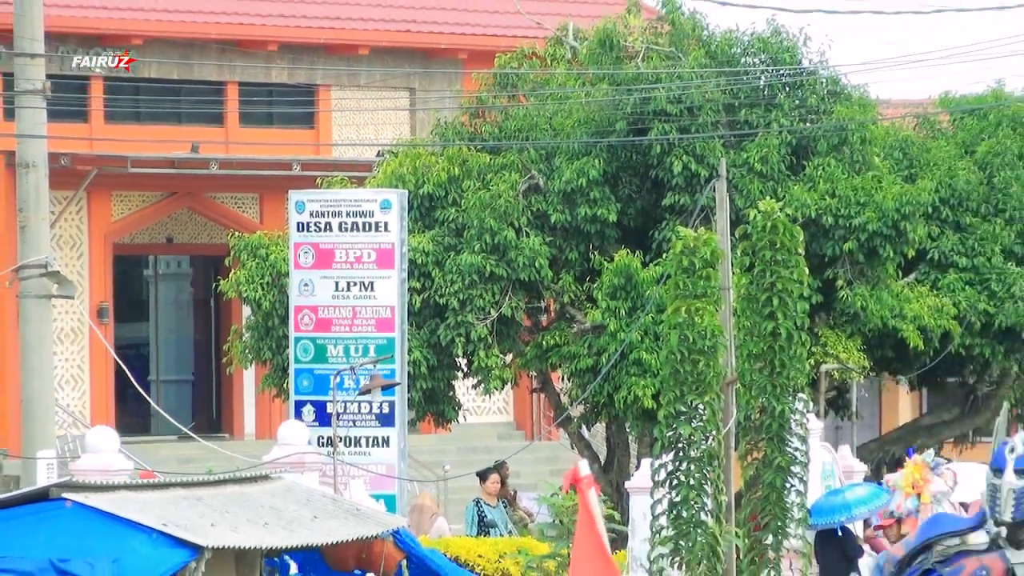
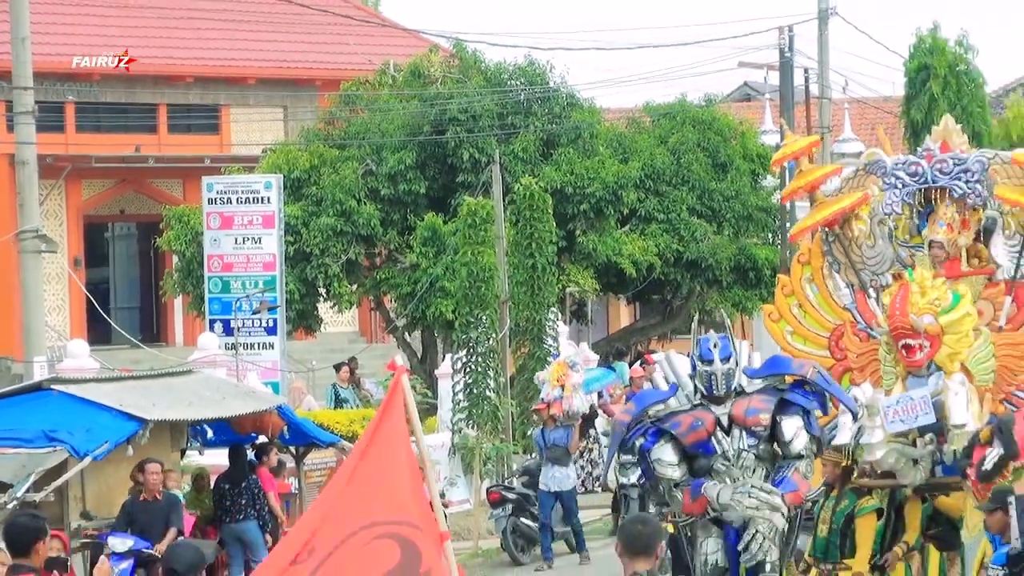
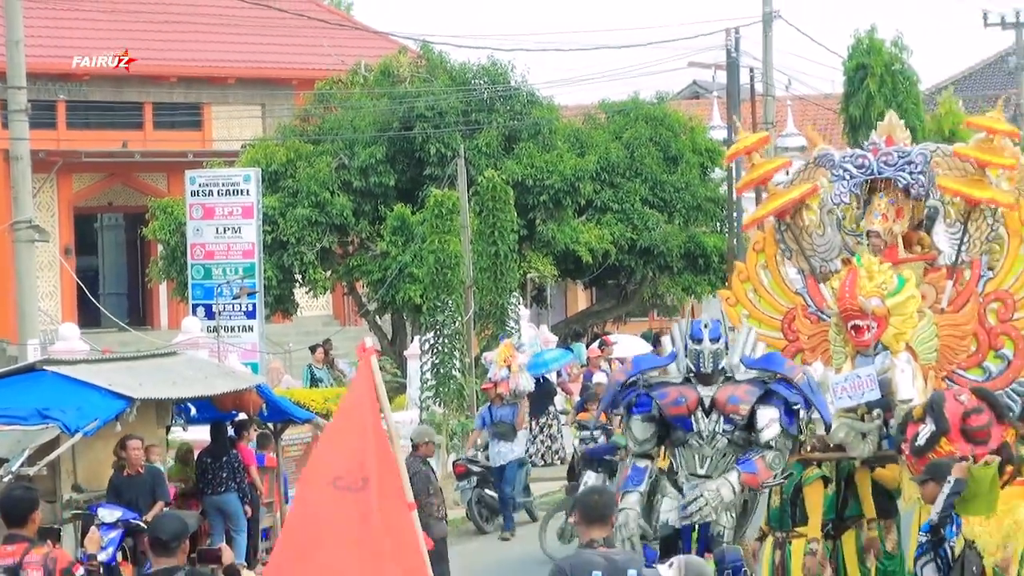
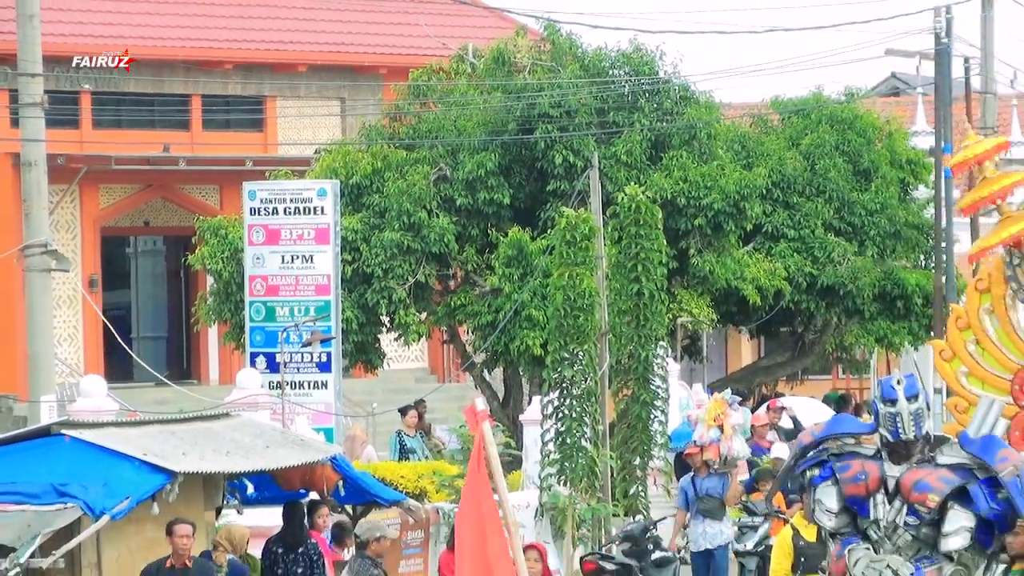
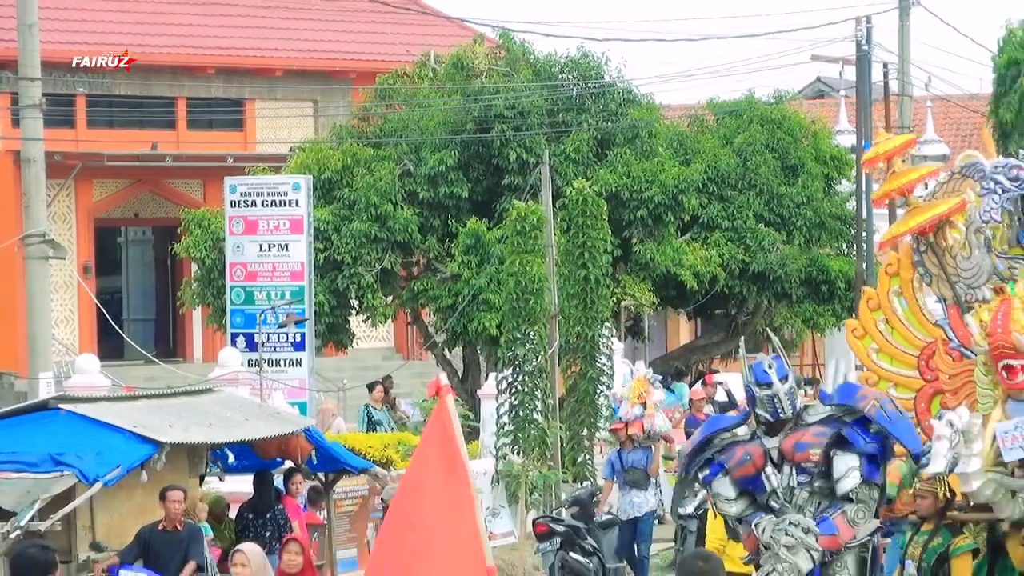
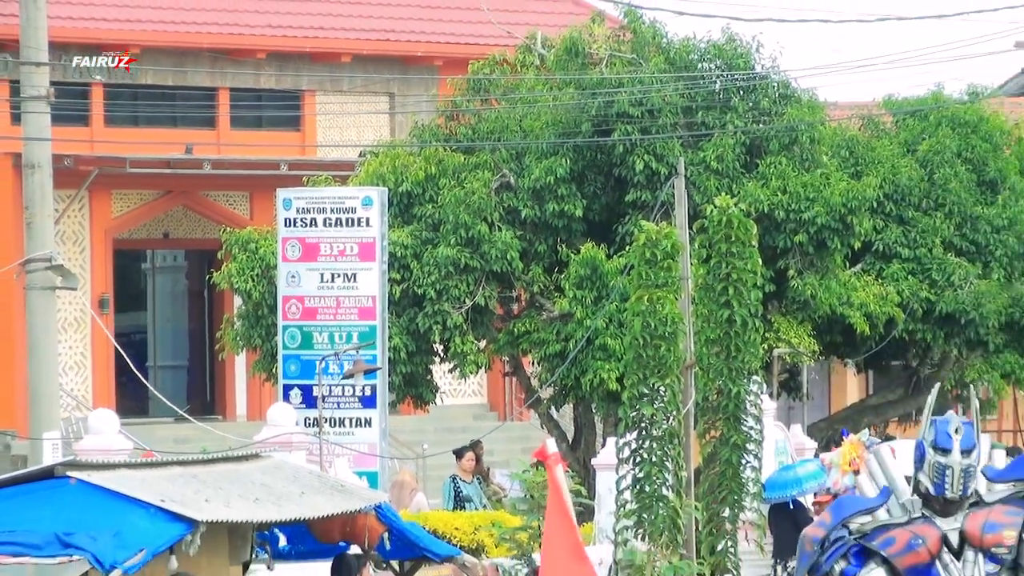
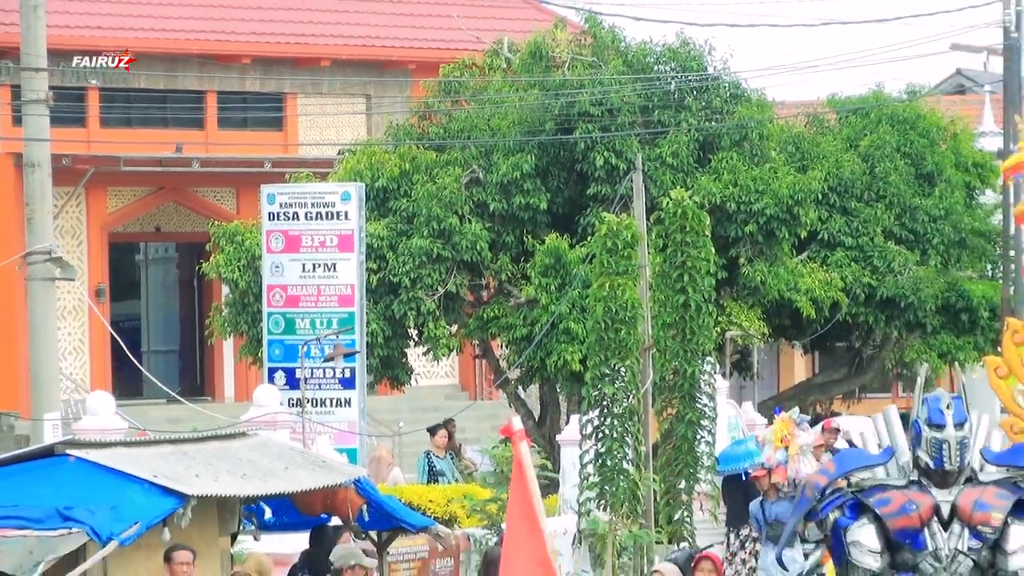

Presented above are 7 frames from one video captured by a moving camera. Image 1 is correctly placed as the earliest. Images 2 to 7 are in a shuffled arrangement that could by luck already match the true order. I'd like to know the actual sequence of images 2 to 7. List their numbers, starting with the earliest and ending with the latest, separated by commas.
6, 7, 4, 5, 2, 3
